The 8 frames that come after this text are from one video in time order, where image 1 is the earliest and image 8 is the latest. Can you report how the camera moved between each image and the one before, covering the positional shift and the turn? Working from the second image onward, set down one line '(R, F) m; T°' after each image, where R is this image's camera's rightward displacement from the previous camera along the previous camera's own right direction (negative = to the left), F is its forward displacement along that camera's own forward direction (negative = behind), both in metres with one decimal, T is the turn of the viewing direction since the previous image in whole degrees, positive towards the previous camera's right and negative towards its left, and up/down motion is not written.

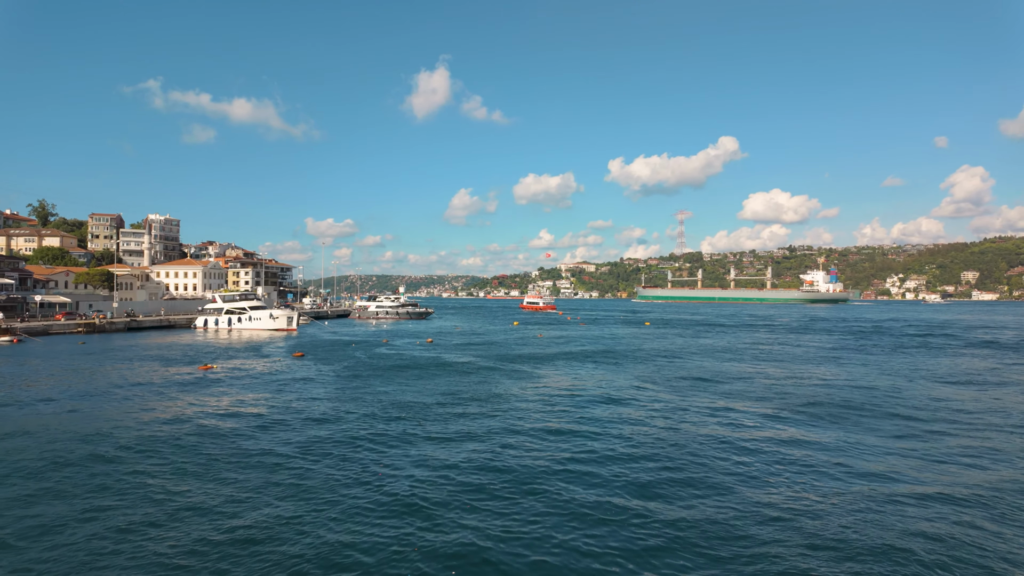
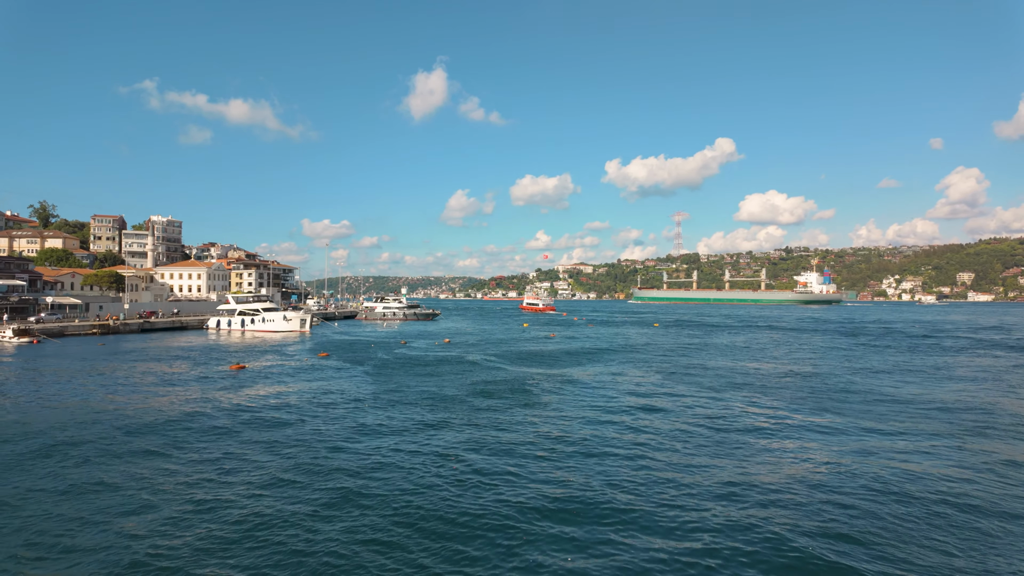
(-1.6, -0.7) m; 0°
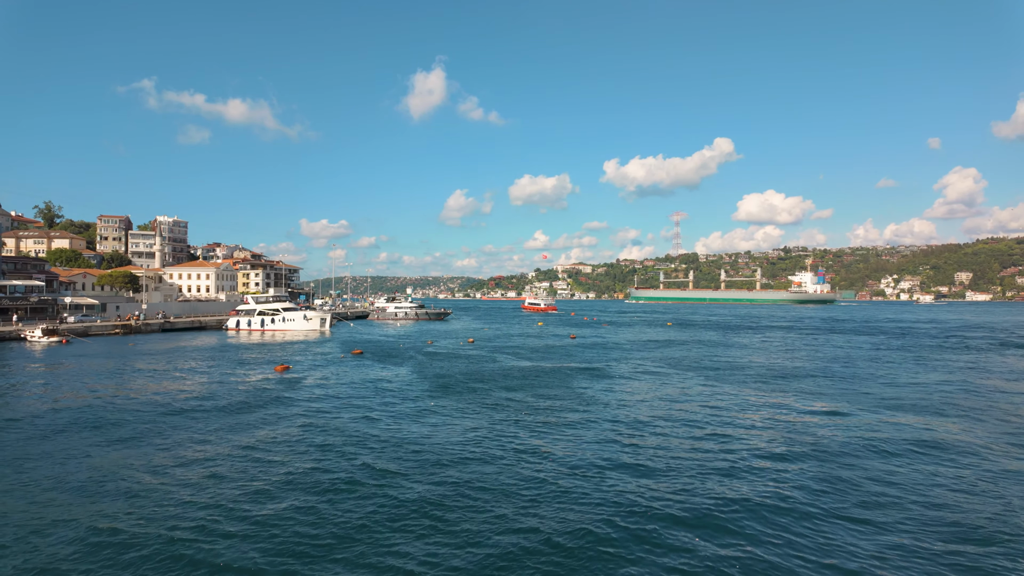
(-2.2, -0.9) m; 0°
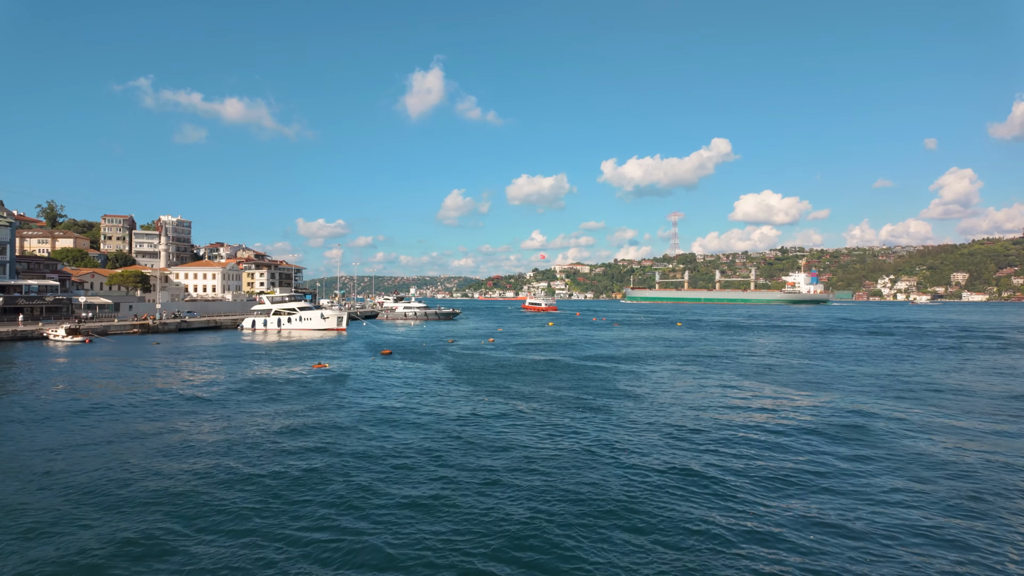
(-2.0, -0.7) m; 0°
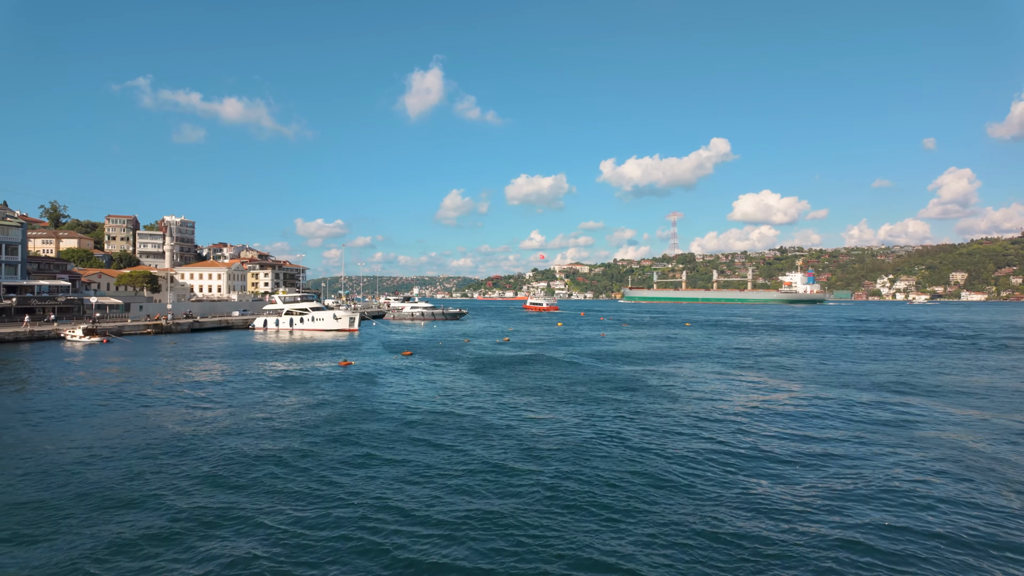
(-1.4, -0.5) m; 0°
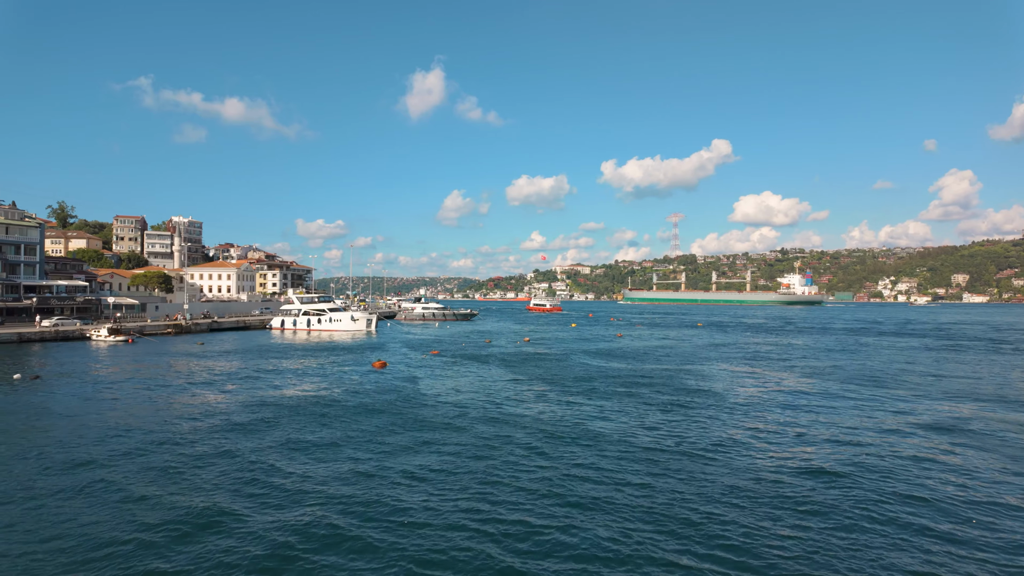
(-1.9, -0.5) m; 0°
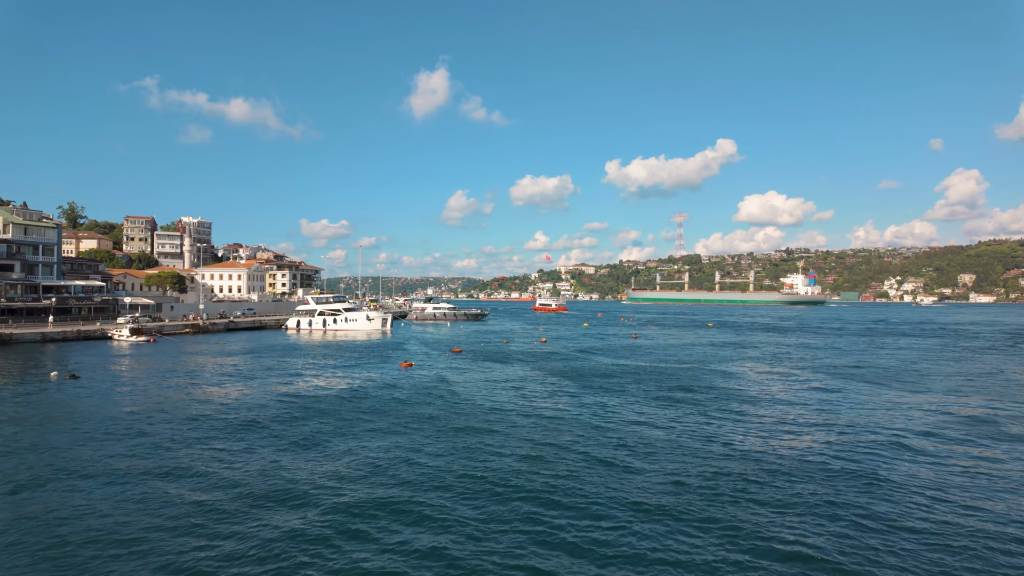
(-1.3, -0.3) m; 0°
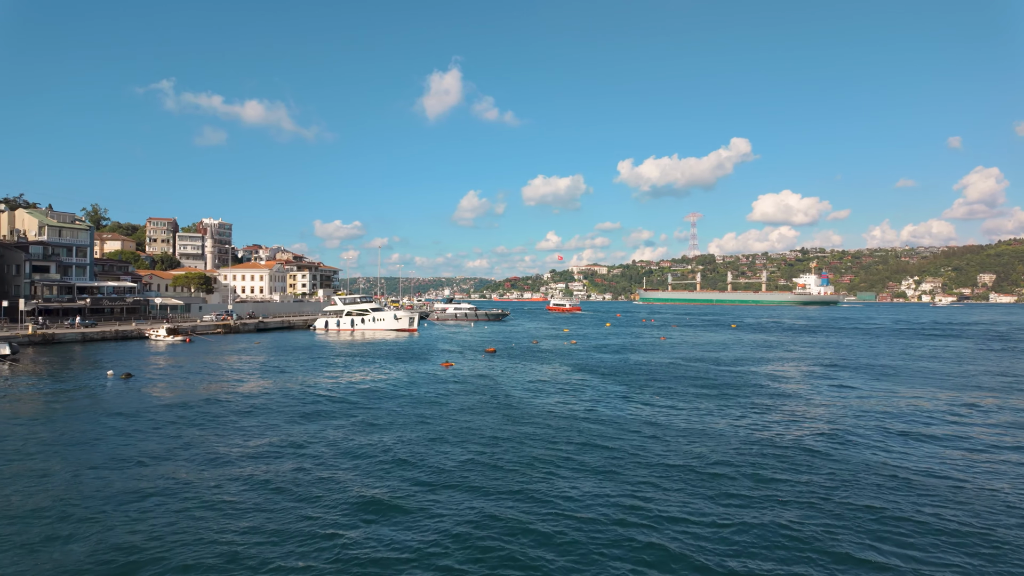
(-1.7, -0.2) m; -1°
